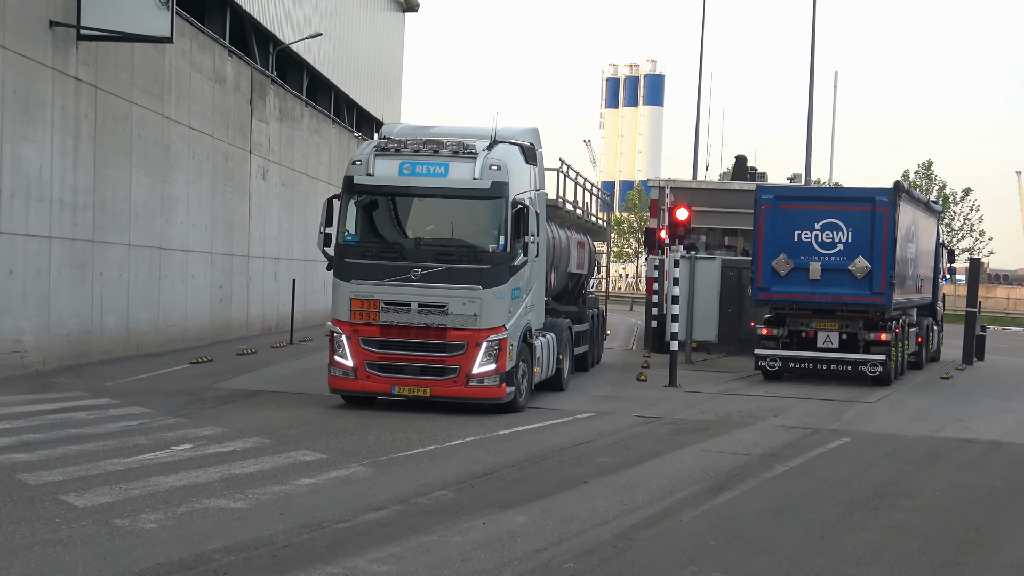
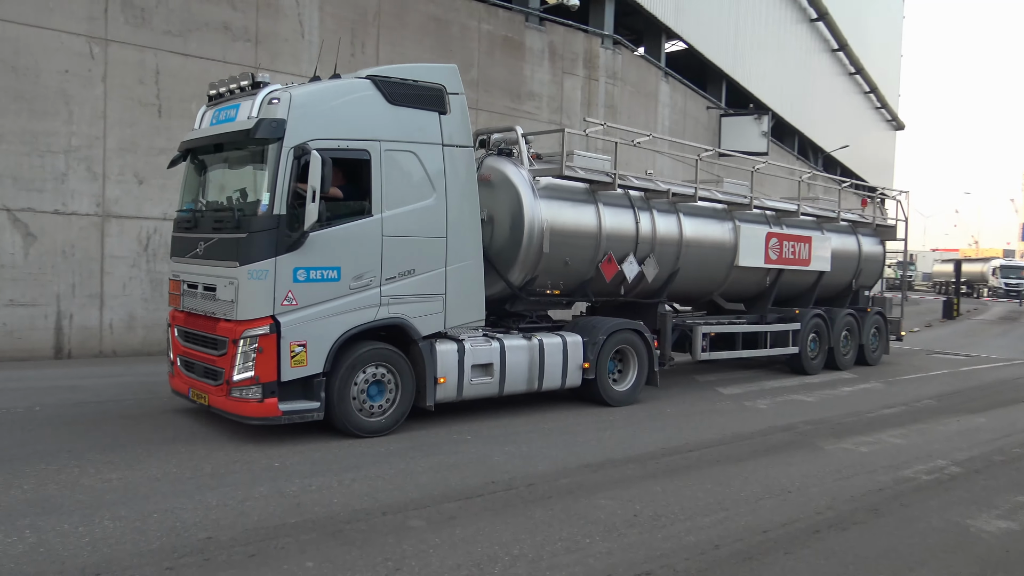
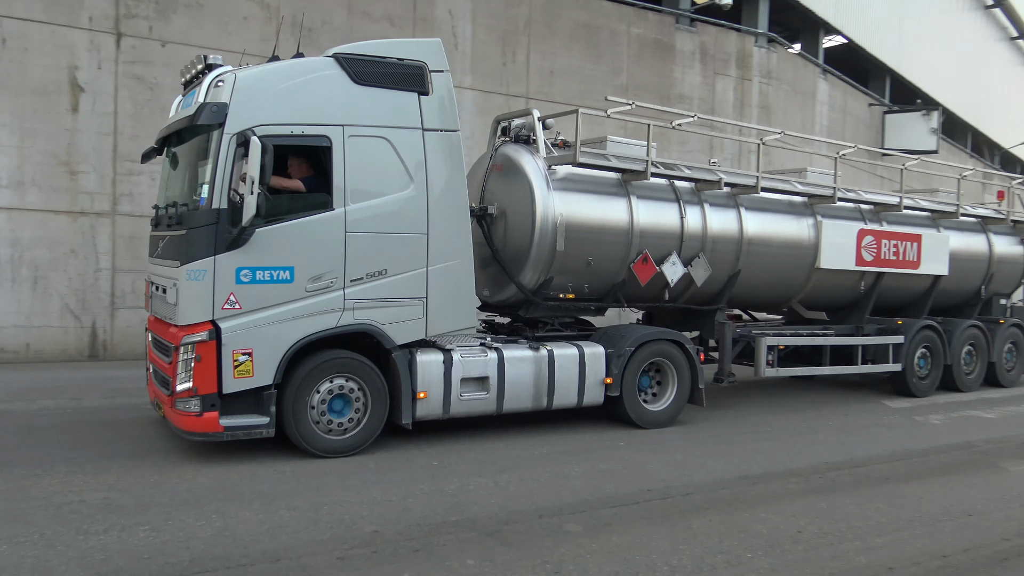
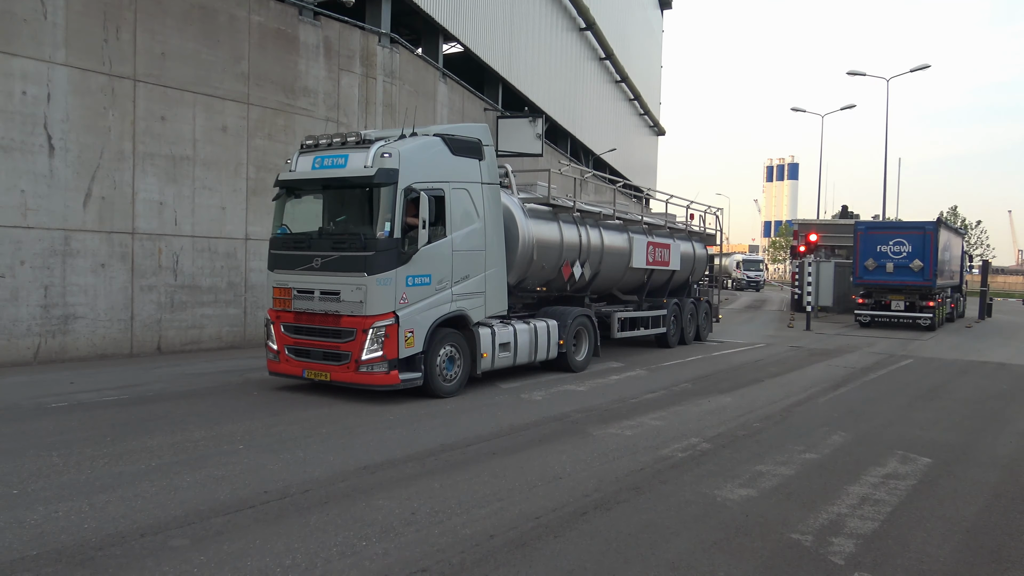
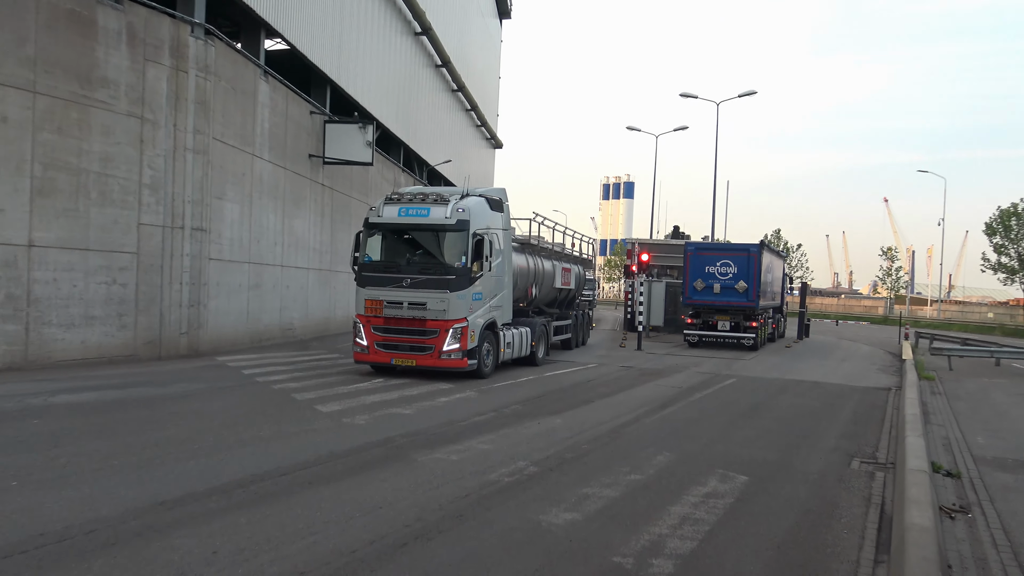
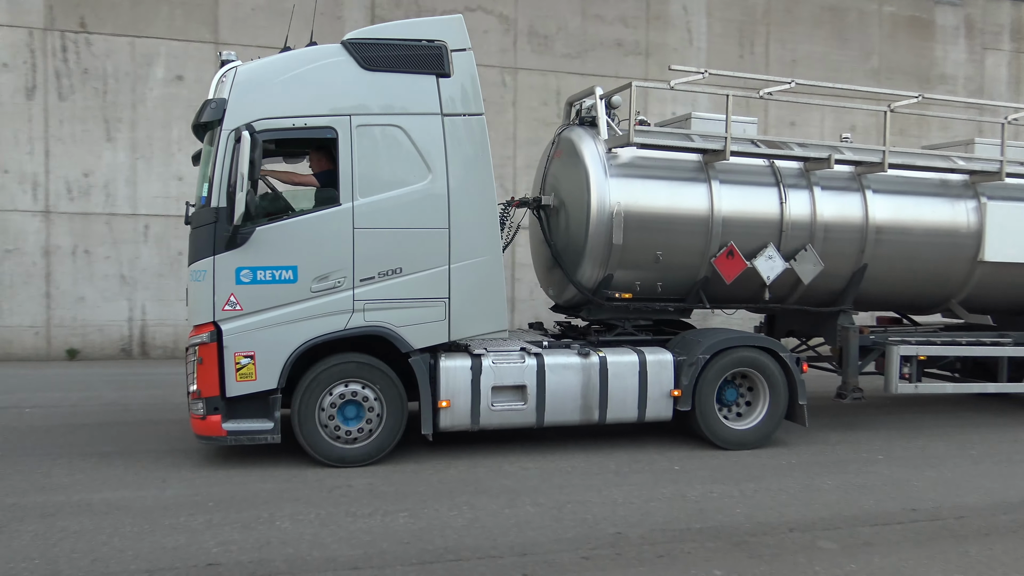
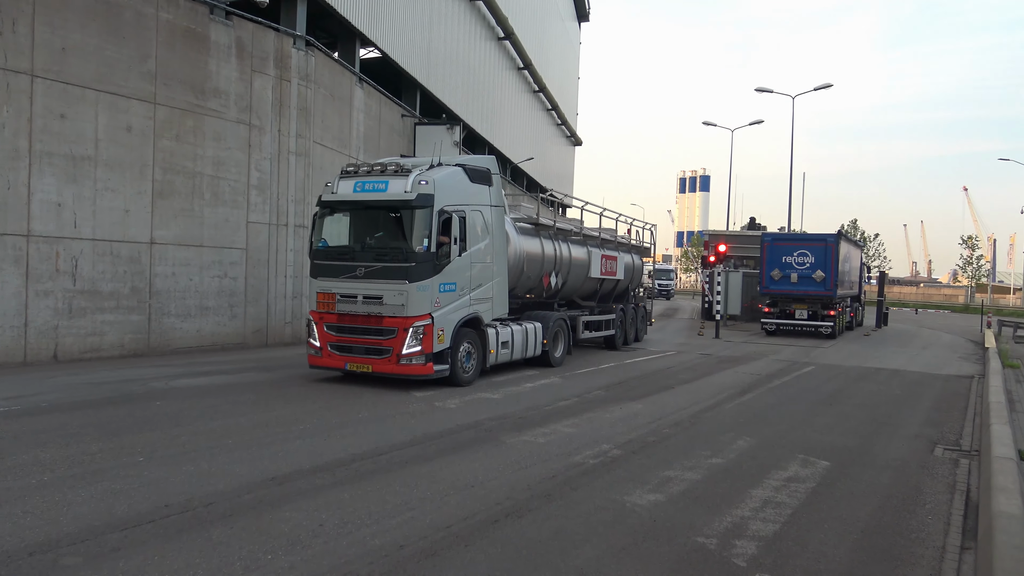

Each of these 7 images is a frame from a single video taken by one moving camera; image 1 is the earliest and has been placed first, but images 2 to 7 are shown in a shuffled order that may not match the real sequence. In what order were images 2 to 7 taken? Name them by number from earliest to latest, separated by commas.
5, 7, 4, 2, 3, 6
